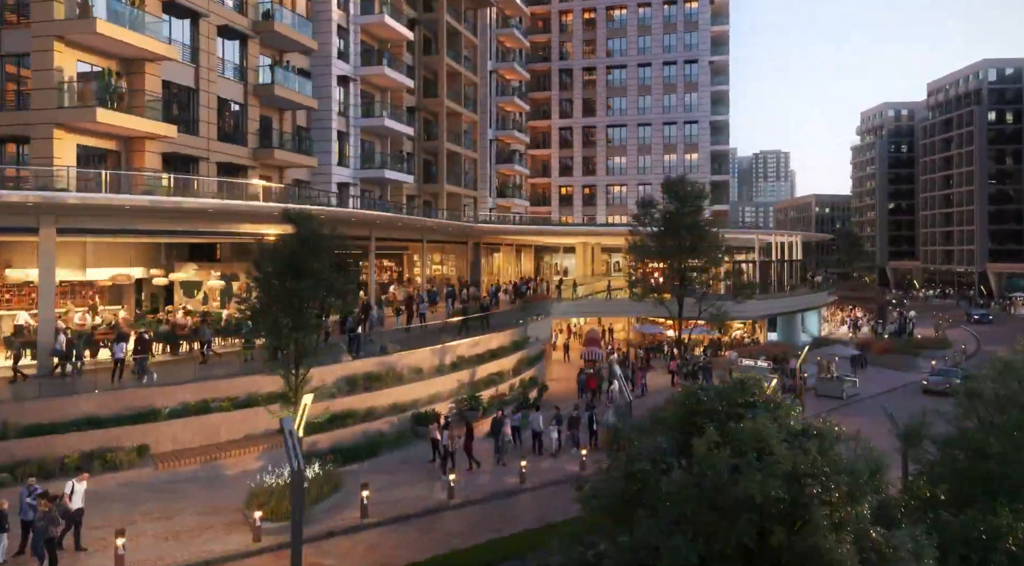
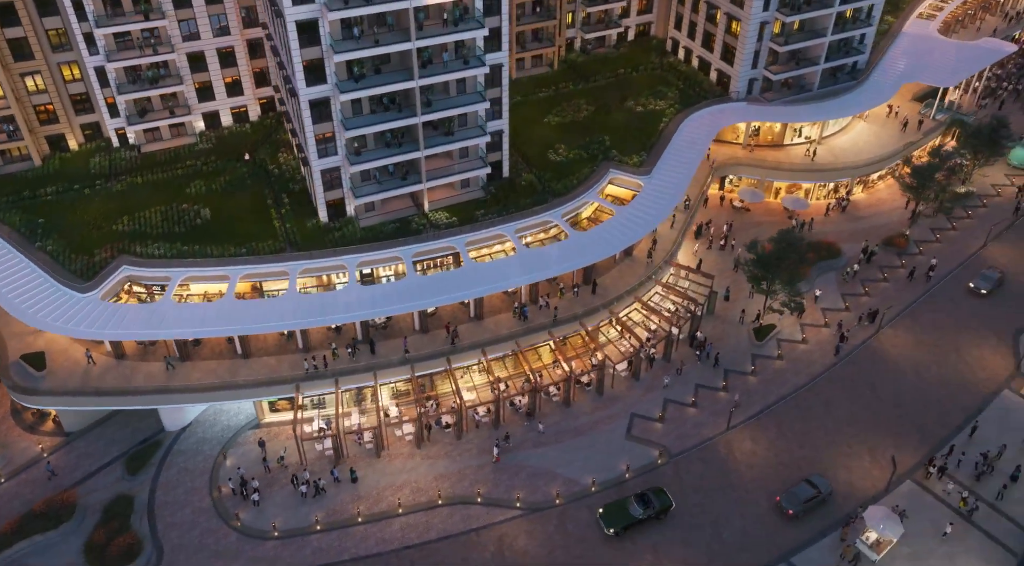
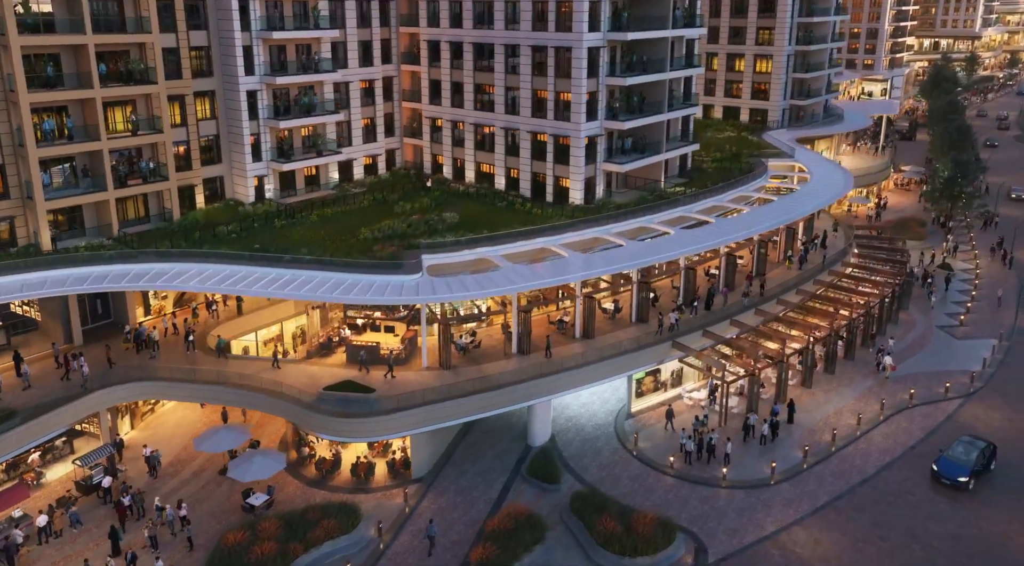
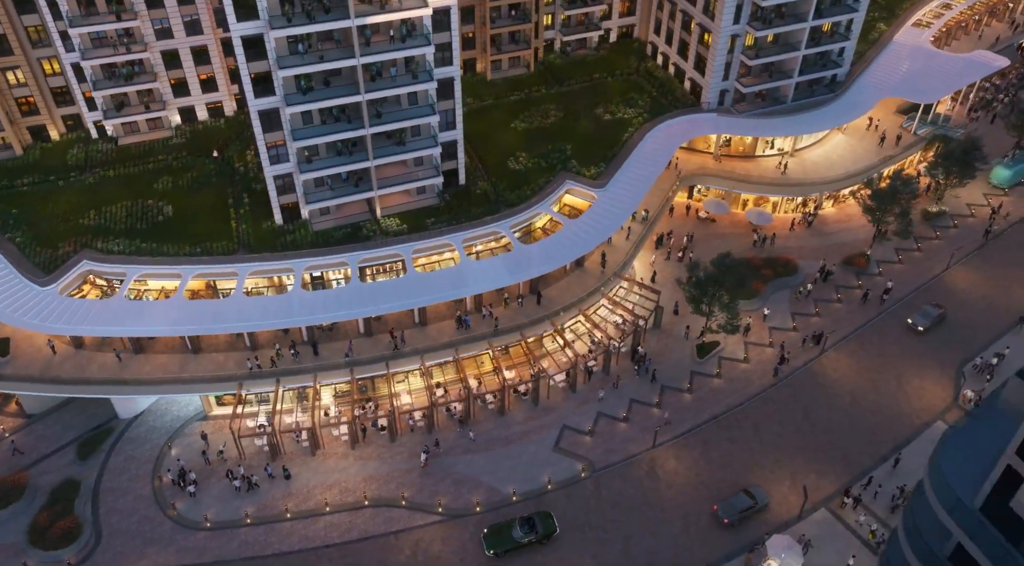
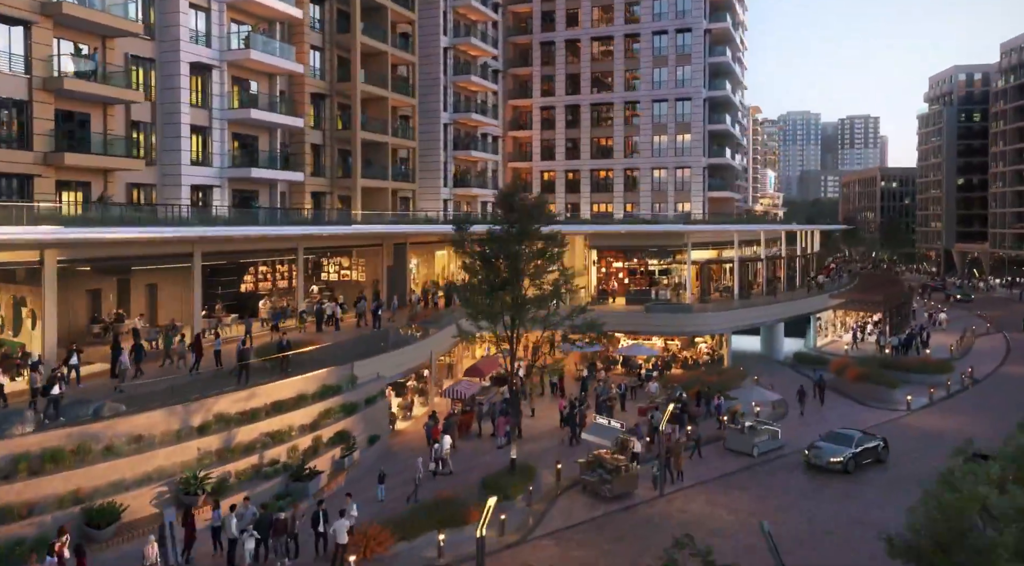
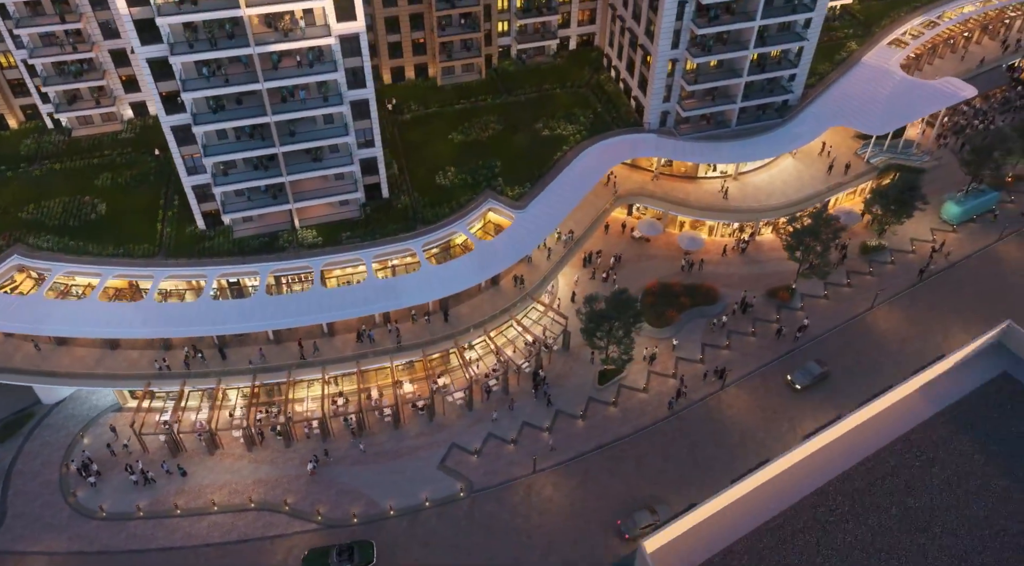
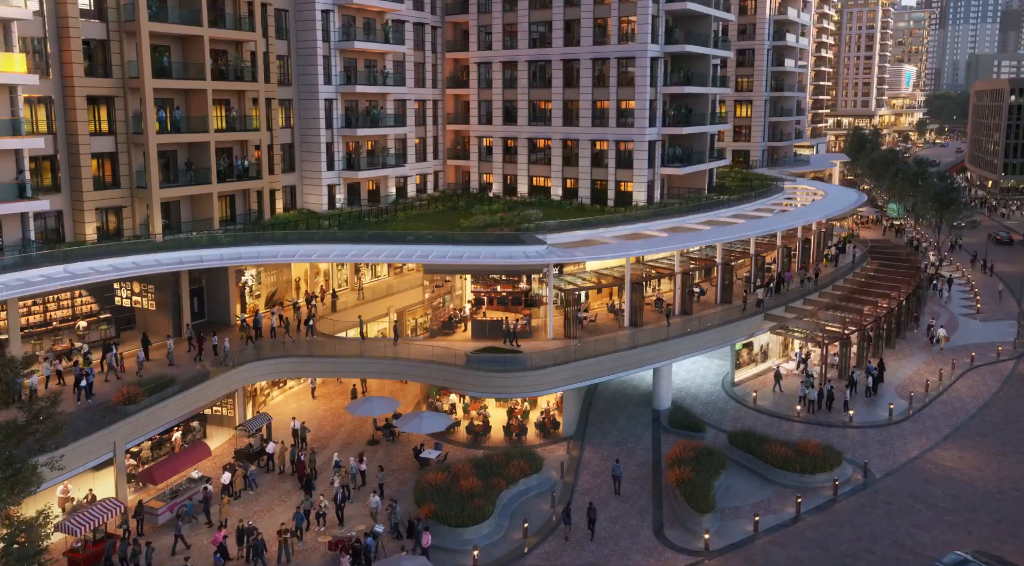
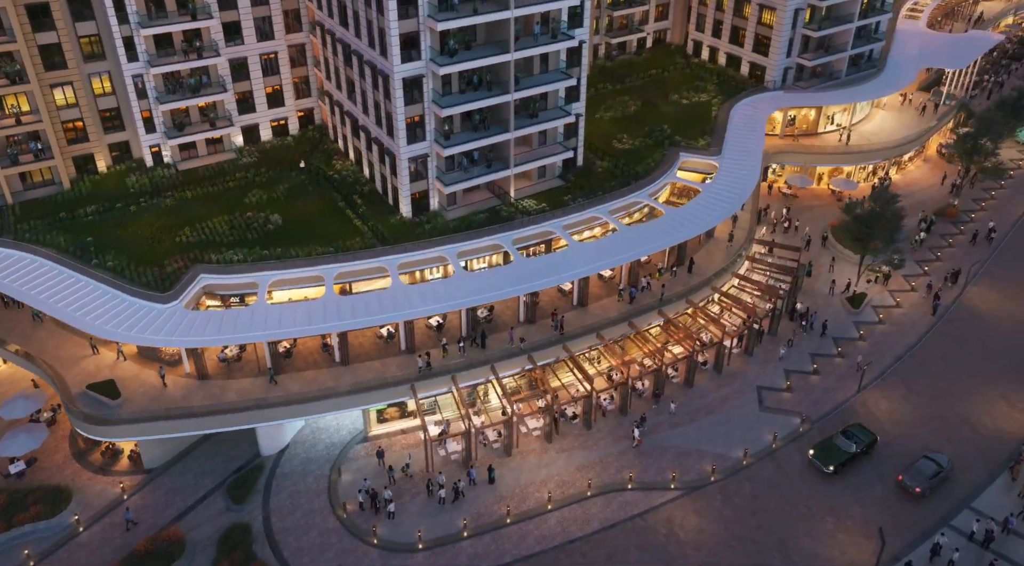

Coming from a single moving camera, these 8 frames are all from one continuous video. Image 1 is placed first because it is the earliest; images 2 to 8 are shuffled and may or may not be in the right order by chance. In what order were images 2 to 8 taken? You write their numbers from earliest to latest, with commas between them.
5, 7, 3, 8, 2, 4, 6
